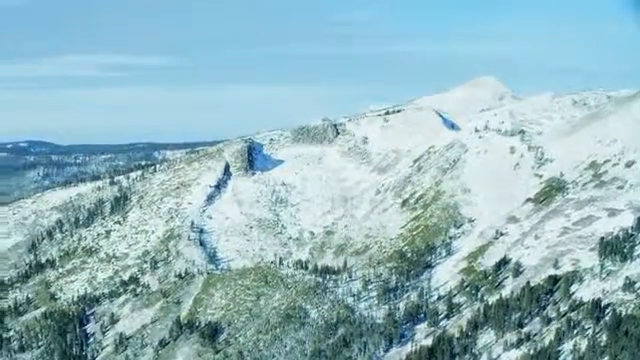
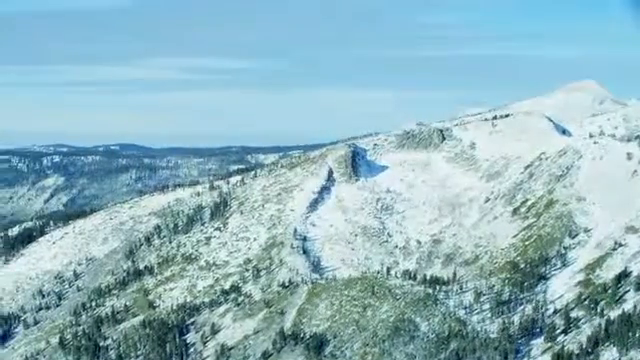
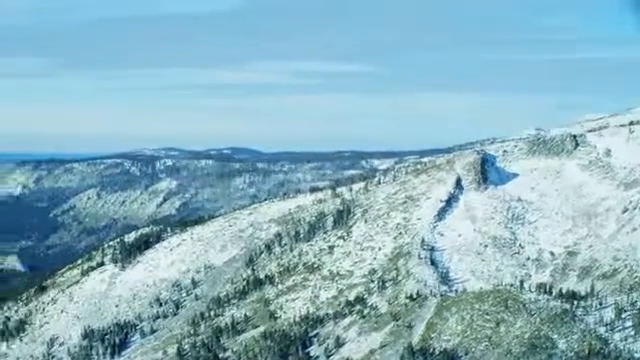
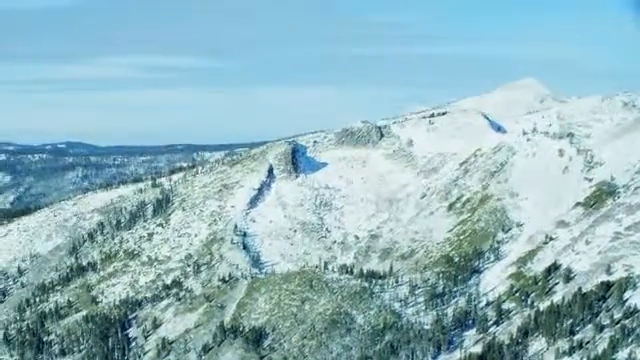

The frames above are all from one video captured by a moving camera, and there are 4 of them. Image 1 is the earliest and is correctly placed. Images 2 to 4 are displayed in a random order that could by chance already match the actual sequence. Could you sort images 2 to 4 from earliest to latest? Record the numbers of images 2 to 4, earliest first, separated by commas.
4, 2, 3
